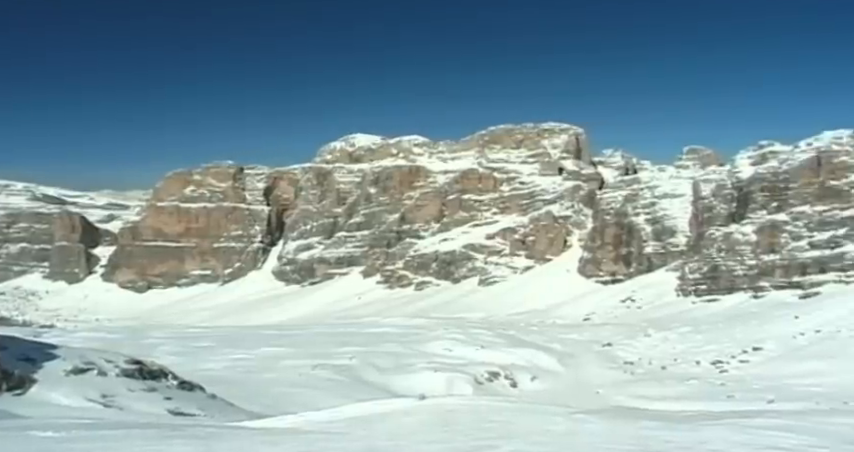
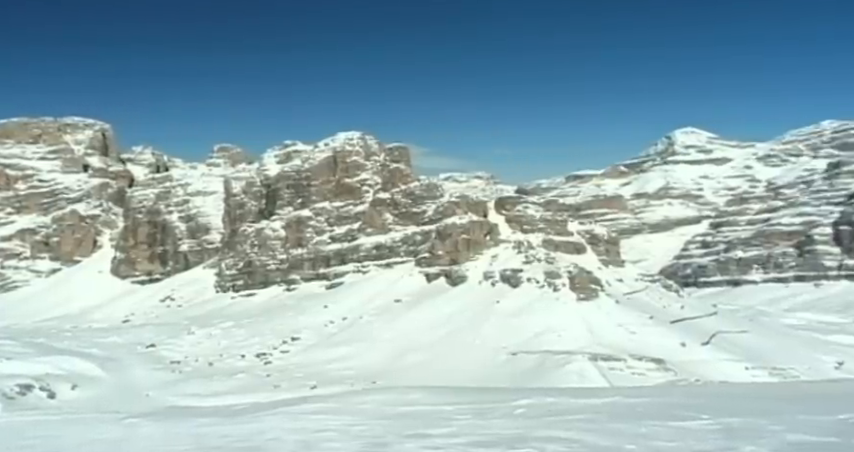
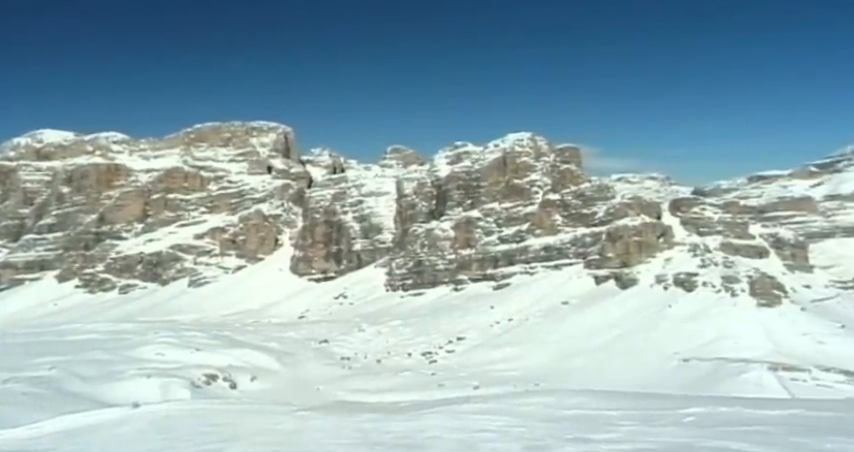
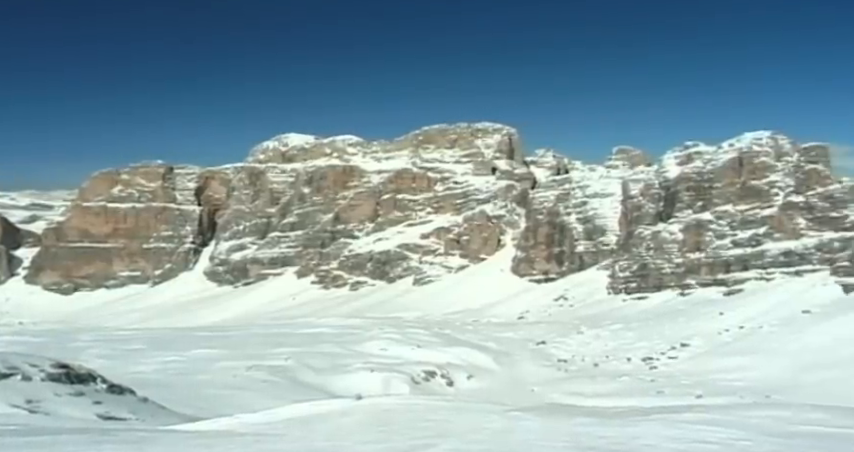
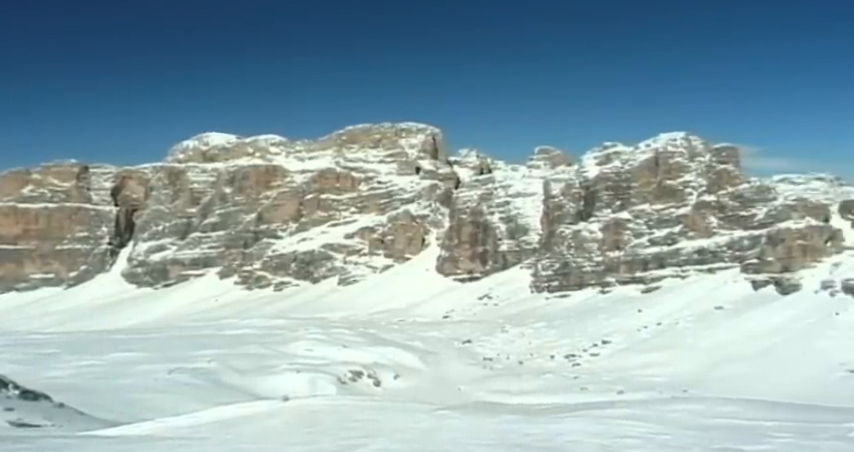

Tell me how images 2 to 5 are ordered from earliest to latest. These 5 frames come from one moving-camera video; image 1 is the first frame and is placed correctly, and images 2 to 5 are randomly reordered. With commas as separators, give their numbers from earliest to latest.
4, 5, 3, 2
